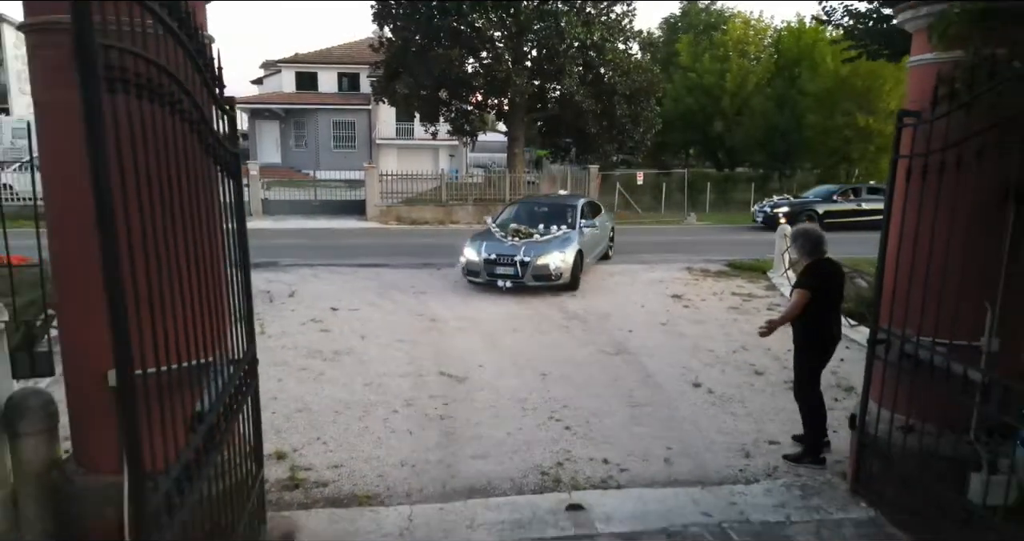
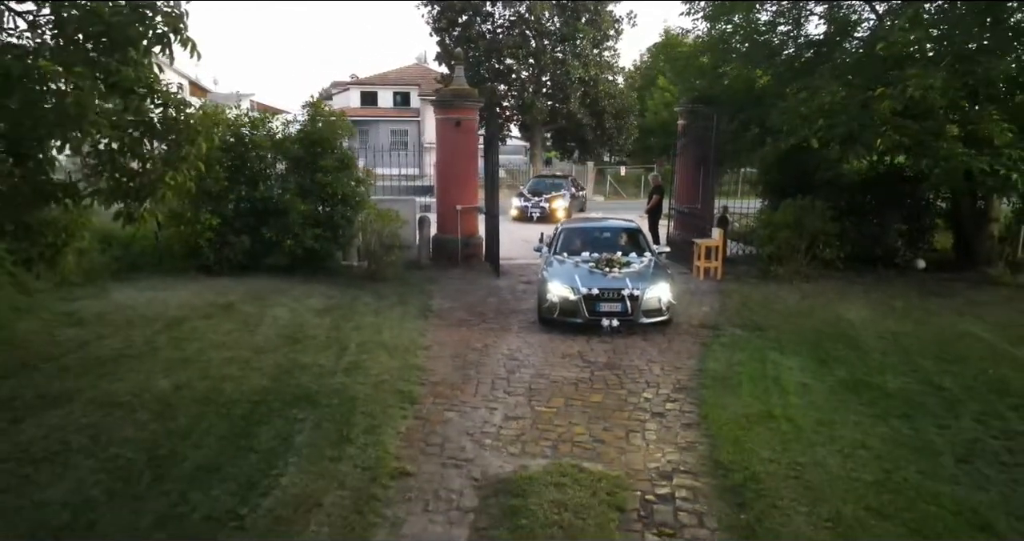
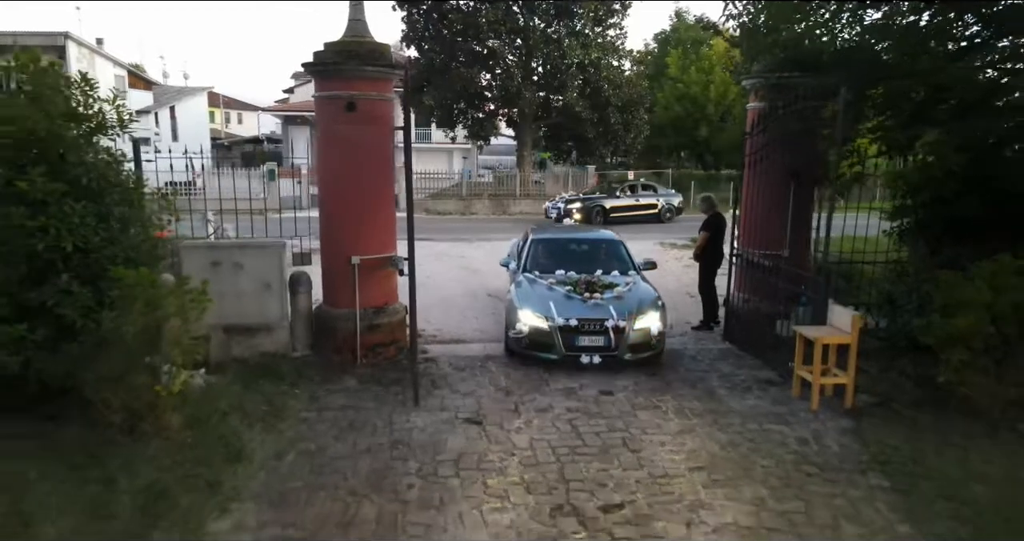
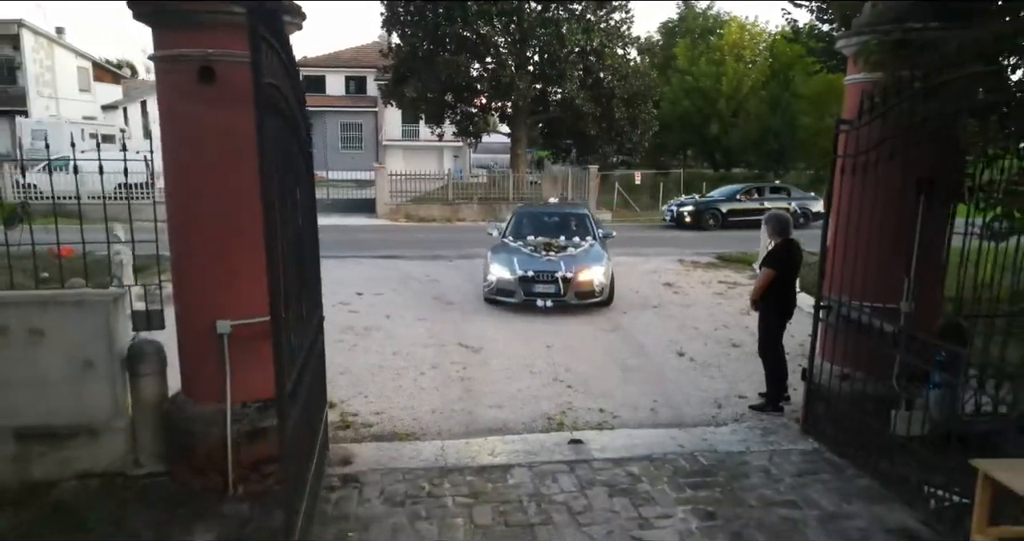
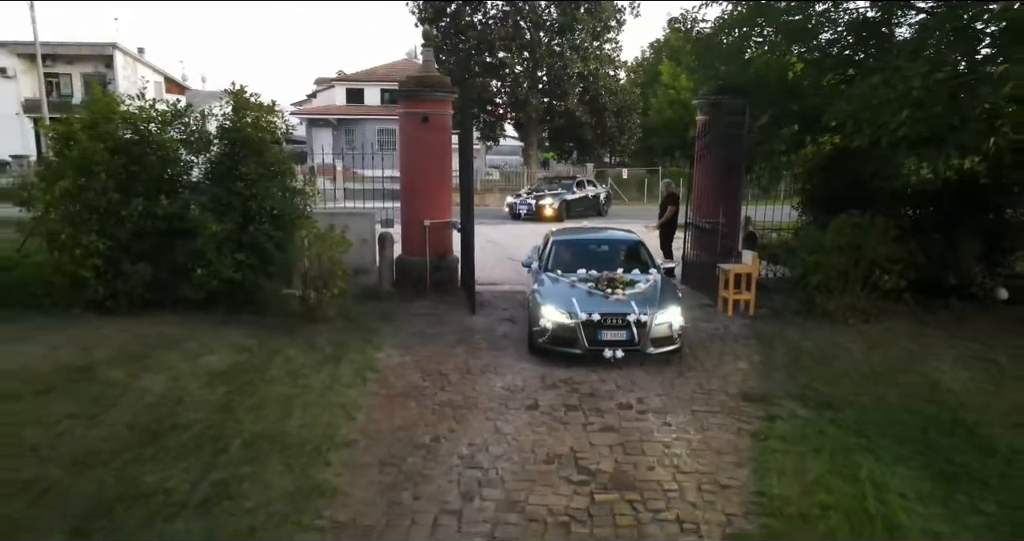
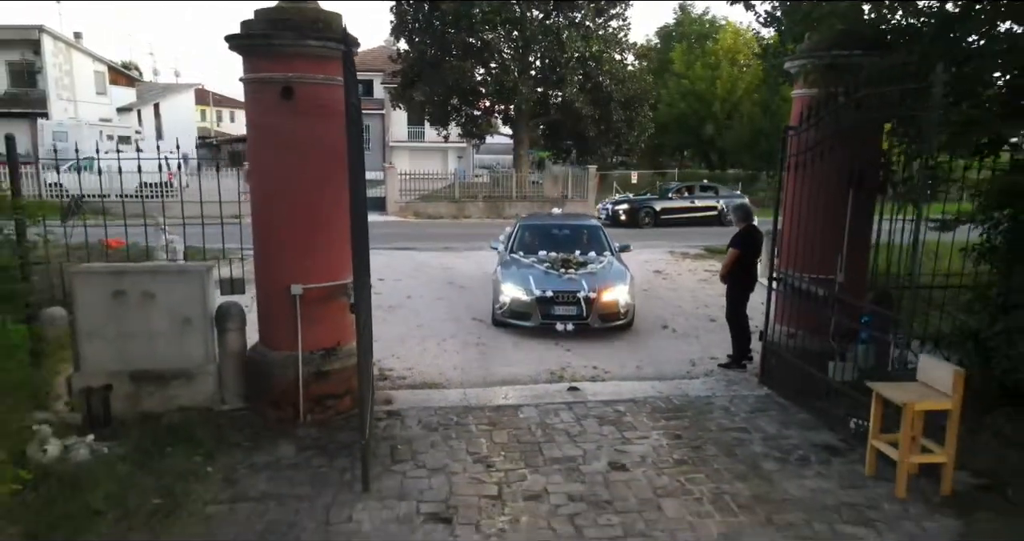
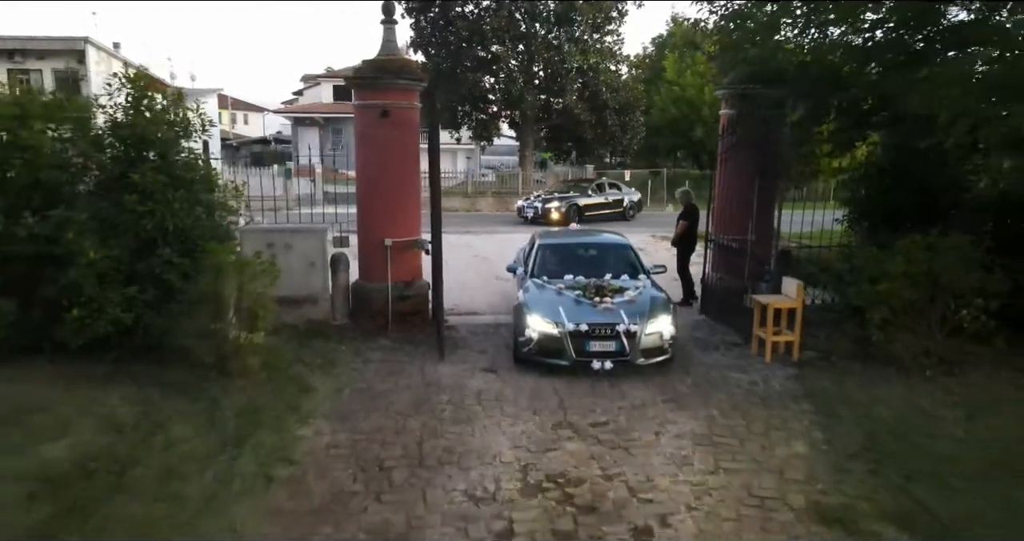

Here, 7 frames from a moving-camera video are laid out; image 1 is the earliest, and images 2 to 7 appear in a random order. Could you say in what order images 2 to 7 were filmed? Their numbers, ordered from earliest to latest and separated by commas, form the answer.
4, 6, 3, 7, 5, 2
